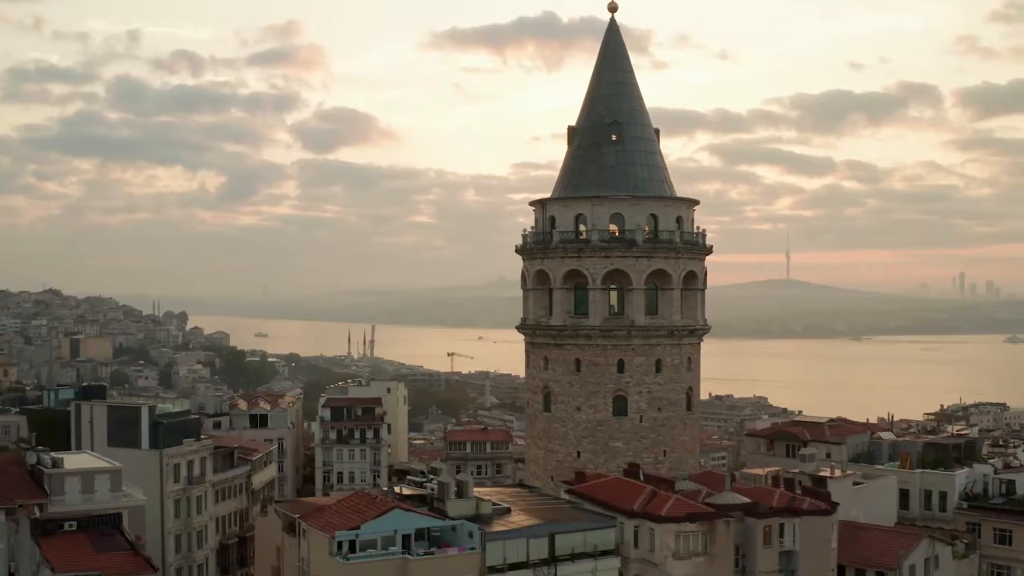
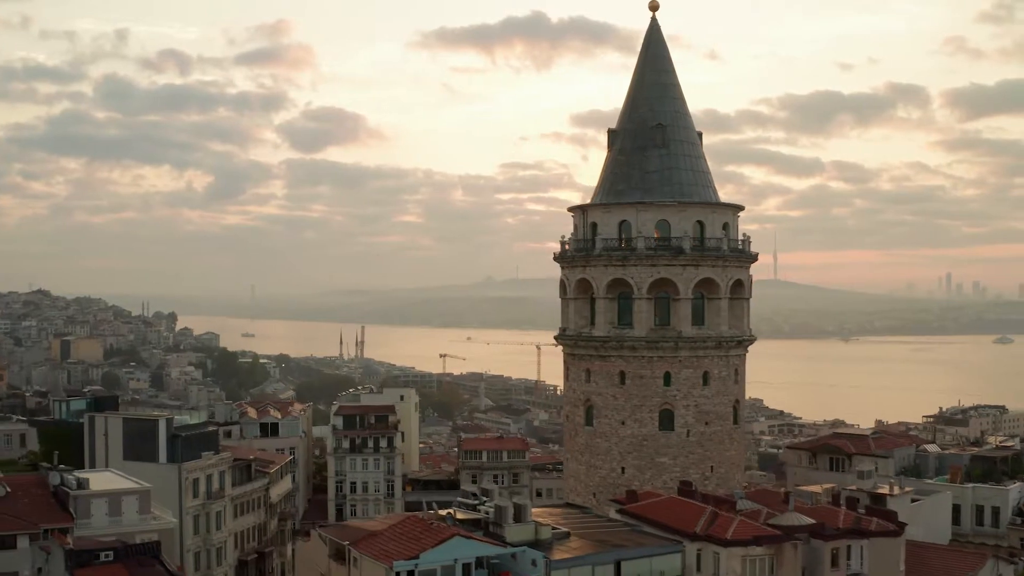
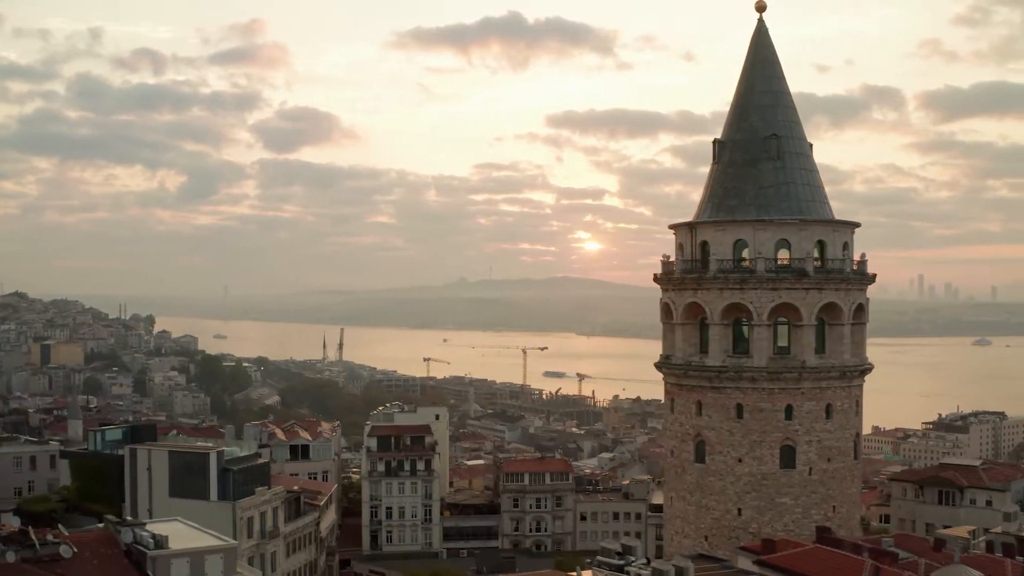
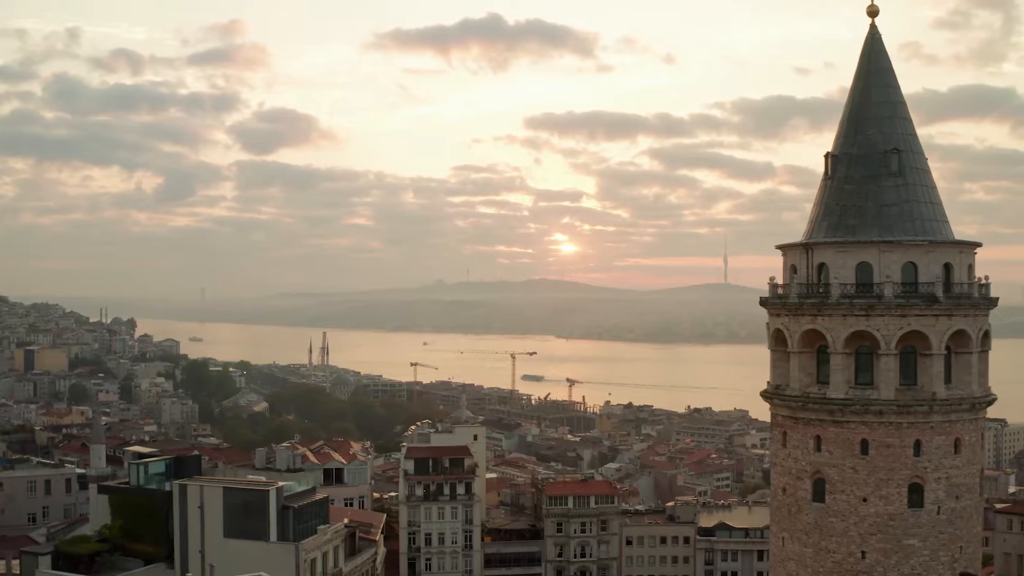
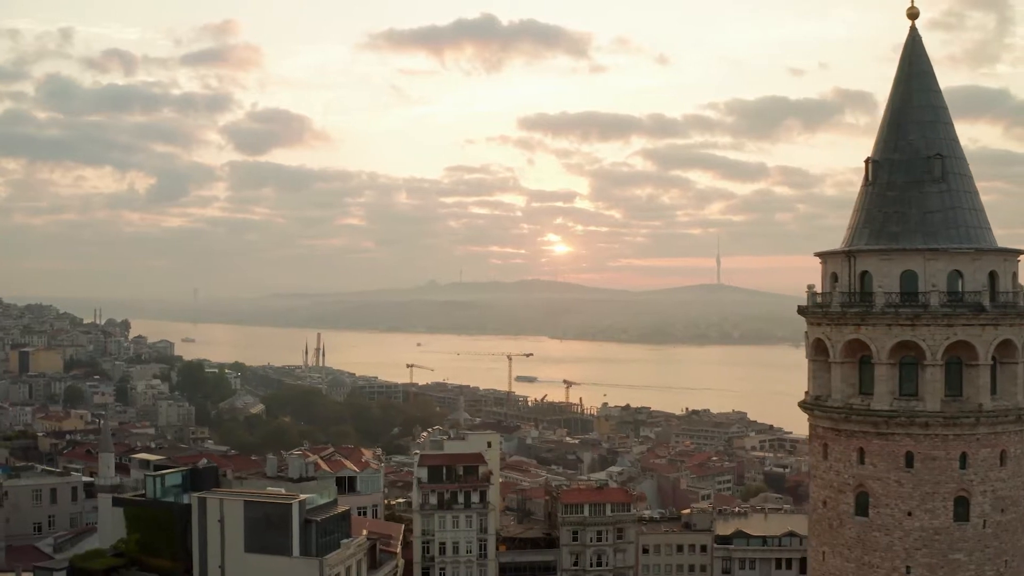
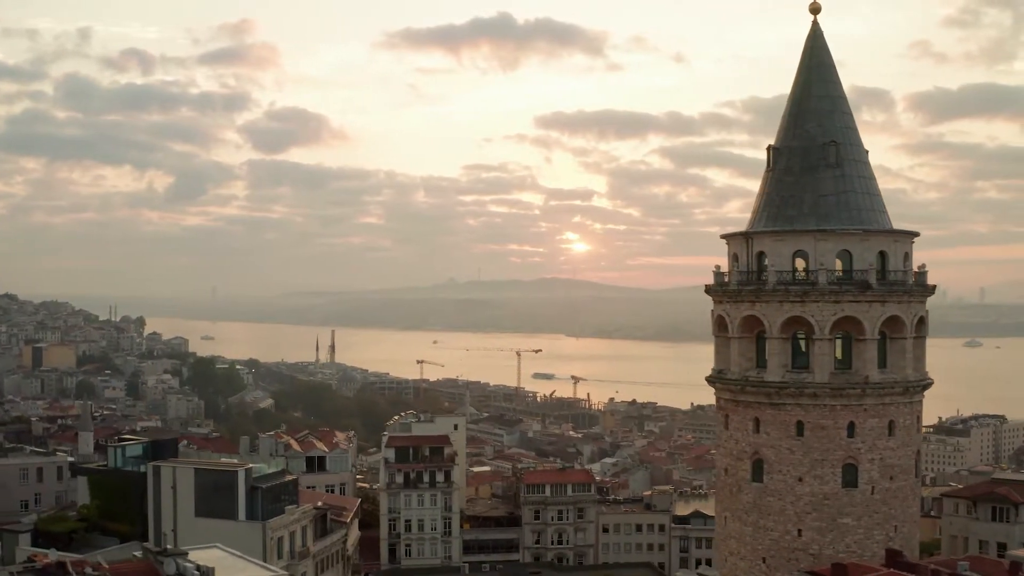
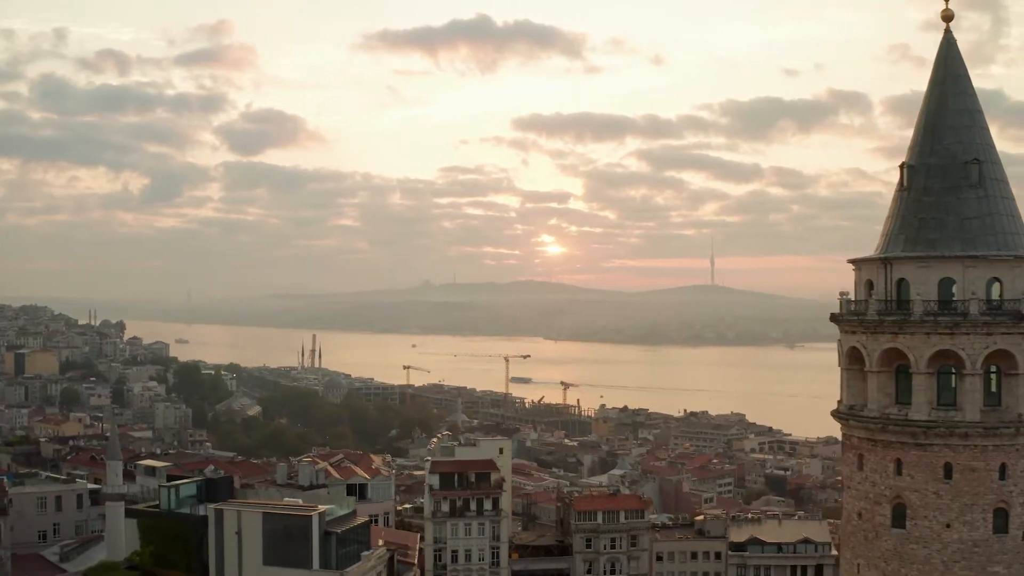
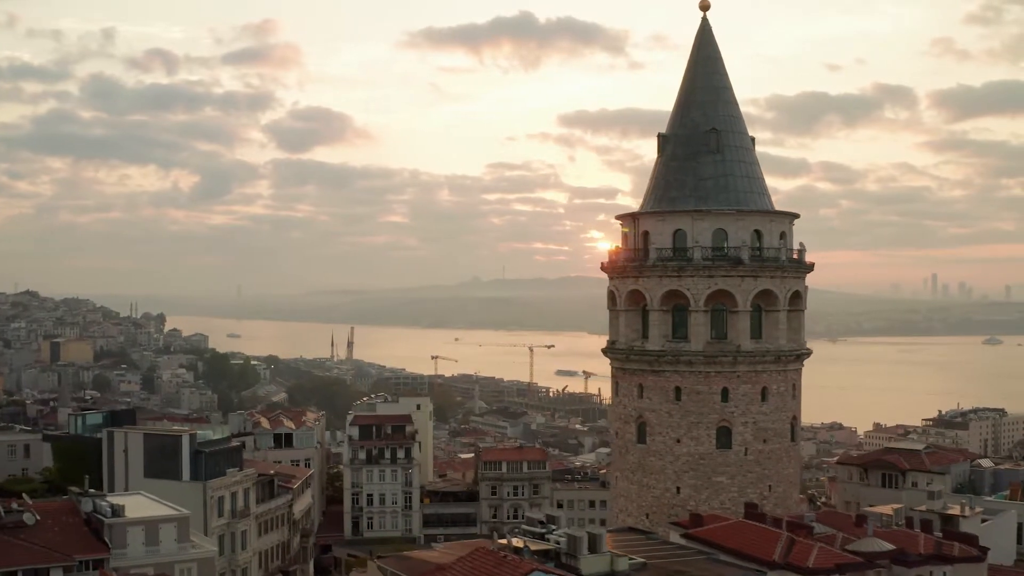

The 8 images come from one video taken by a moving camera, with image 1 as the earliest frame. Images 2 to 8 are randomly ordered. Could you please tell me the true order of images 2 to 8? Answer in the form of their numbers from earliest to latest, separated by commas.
2, 8, 3, 6, 4, 5, 7
